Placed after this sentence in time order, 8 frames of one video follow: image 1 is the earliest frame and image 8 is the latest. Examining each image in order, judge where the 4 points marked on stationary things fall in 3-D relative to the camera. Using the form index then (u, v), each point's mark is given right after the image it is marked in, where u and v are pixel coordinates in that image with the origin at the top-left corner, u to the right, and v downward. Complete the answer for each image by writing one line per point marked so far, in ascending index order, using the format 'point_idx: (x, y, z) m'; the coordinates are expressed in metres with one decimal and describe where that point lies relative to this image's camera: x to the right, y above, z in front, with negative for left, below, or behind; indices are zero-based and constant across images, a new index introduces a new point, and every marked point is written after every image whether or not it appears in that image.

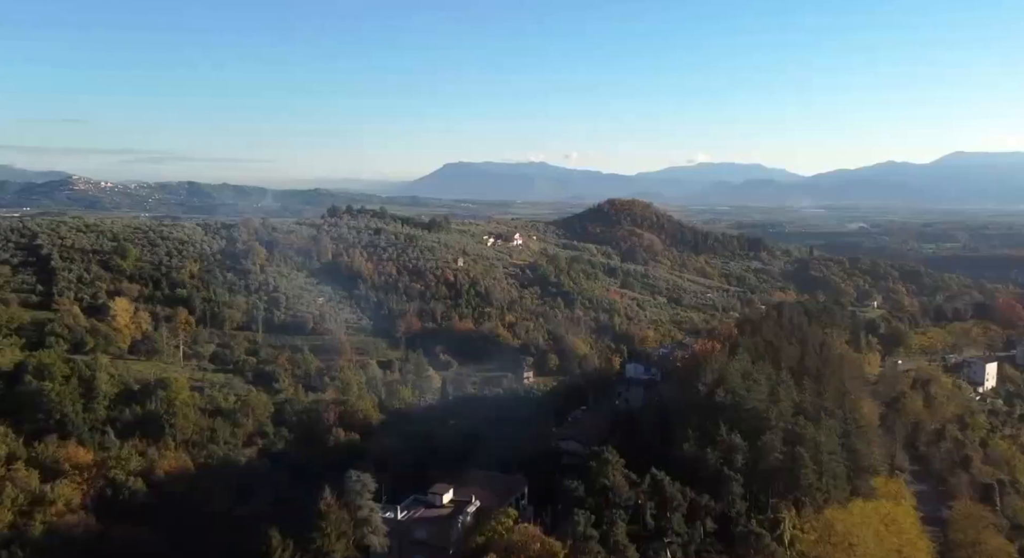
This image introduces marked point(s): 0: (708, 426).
0: (+4.1, -3.2, +16.7) m
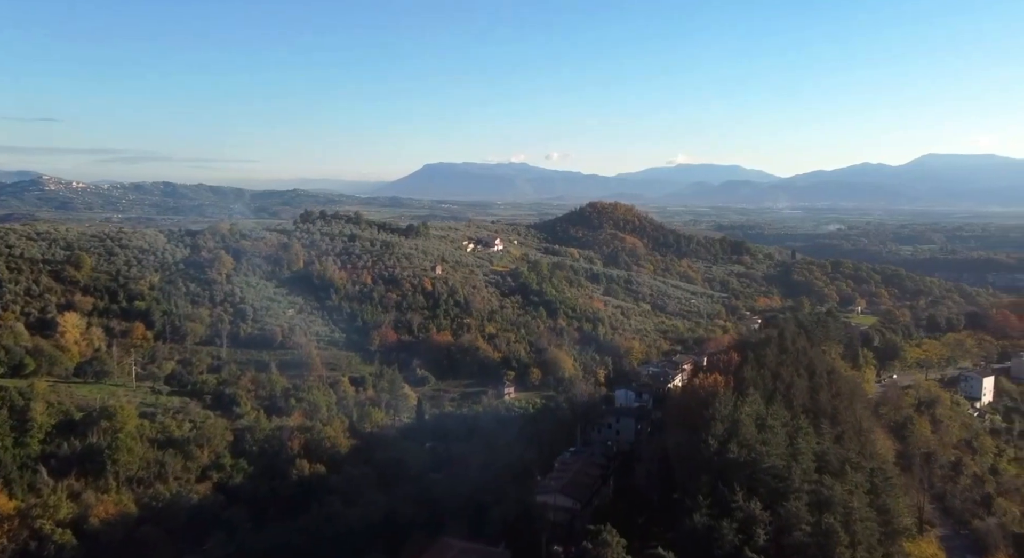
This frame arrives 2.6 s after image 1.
0: (+3.7, -3.8, +14.4) m
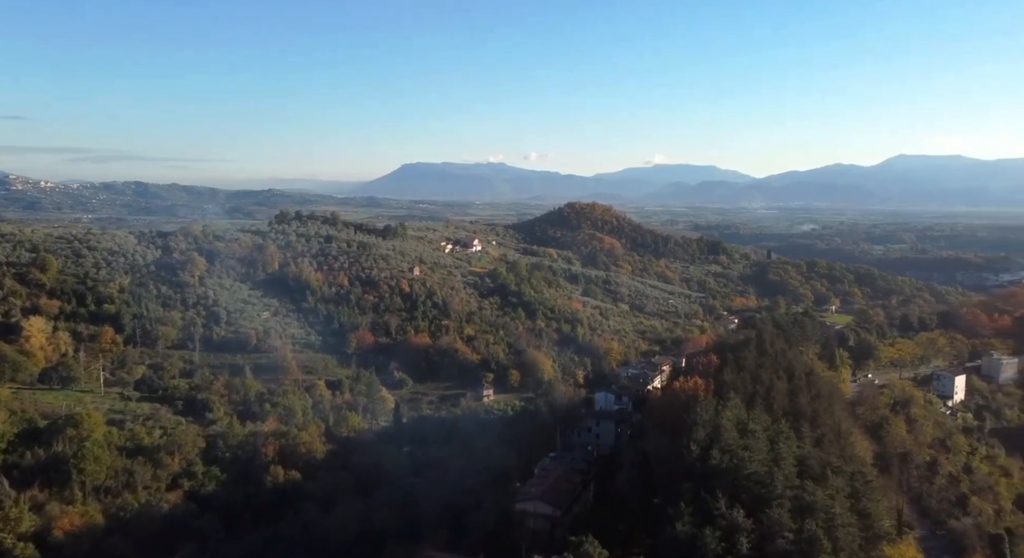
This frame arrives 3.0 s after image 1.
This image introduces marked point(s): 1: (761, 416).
0: (+3.4, -3.9, +14.3) m
1: (+5.1, -2.8, +17.0) m
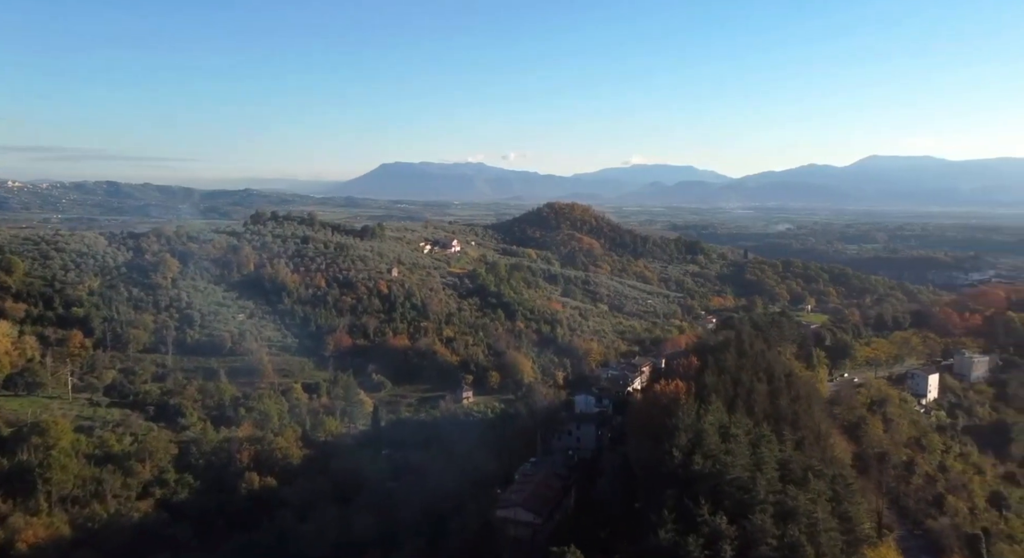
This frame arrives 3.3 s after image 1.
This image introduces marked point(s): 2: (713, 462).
0: (+3.0, -3.9, +14.1) m
1: (+4.7, -2.9, +16.9) m
2: (+3.6, -3.3, +14.7) m
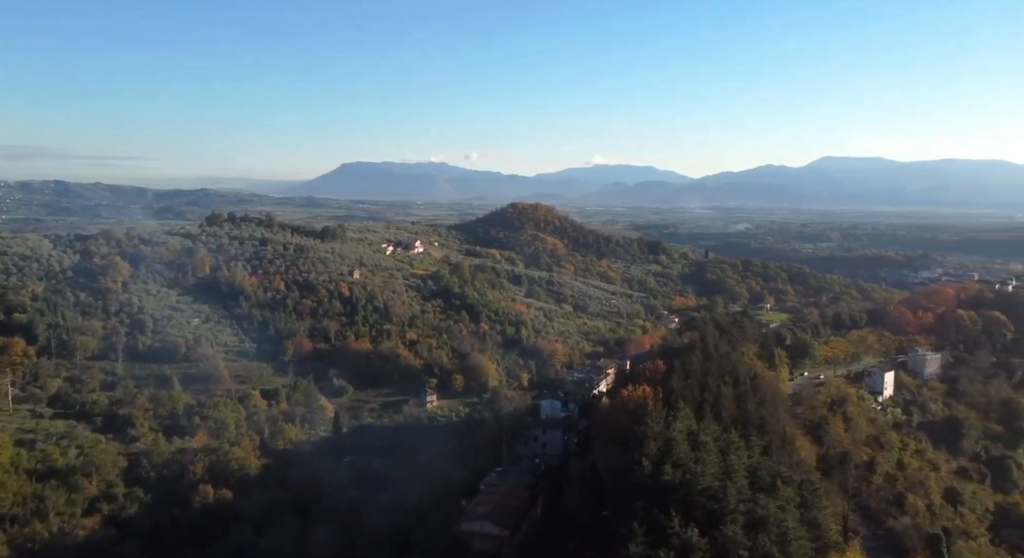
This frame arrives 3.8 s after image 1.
0: (+2.4, -4.0, +13.8) m
1: (+4.0, -3.0, +16.6) m
2: (+3.0, -3.4, +14.4) m
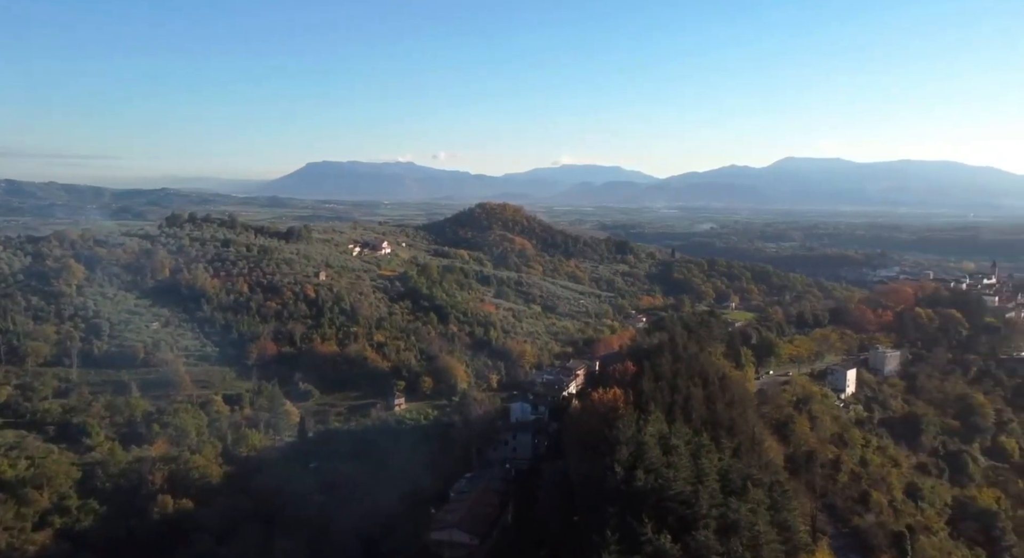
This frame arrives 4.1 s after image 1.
0: (+1.9, -4.0, +13.6) m
1: (+3.4, -3.0, +16.4) m
2: (+2.5, -3.4, +14.2) m
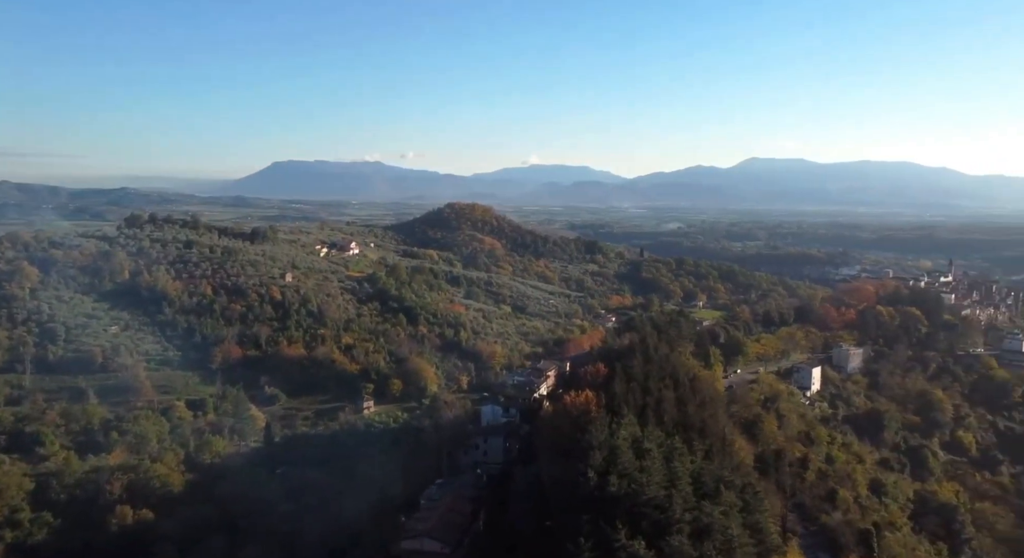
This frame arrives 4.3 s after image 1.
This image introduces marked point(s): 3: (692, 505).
0: (+1.5, -4.1, +13.3) m
1: (+2.8, -3.0, +16.2) m
2: (+2.0, -3.4, +13.9) m
3: (+3.1, -3.8, +13.9) m
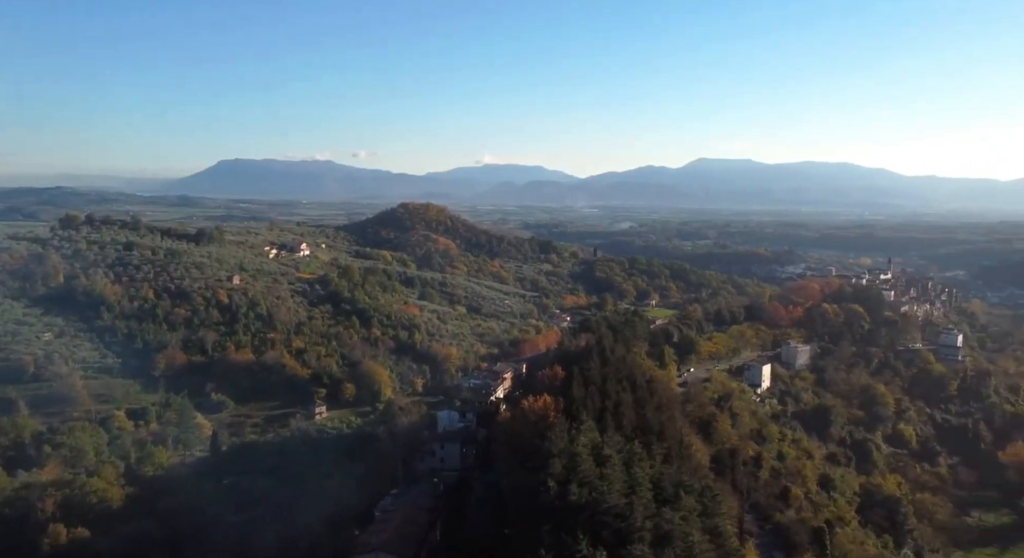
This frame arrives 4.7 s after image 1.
0: (+0.8, -4.1, +12.9) m
1: (+2.0, -3.1, +15.9) m
2: (+1.3, -3.5, +13.5) m
3: (+2.4, -3.9, +13.5) m
